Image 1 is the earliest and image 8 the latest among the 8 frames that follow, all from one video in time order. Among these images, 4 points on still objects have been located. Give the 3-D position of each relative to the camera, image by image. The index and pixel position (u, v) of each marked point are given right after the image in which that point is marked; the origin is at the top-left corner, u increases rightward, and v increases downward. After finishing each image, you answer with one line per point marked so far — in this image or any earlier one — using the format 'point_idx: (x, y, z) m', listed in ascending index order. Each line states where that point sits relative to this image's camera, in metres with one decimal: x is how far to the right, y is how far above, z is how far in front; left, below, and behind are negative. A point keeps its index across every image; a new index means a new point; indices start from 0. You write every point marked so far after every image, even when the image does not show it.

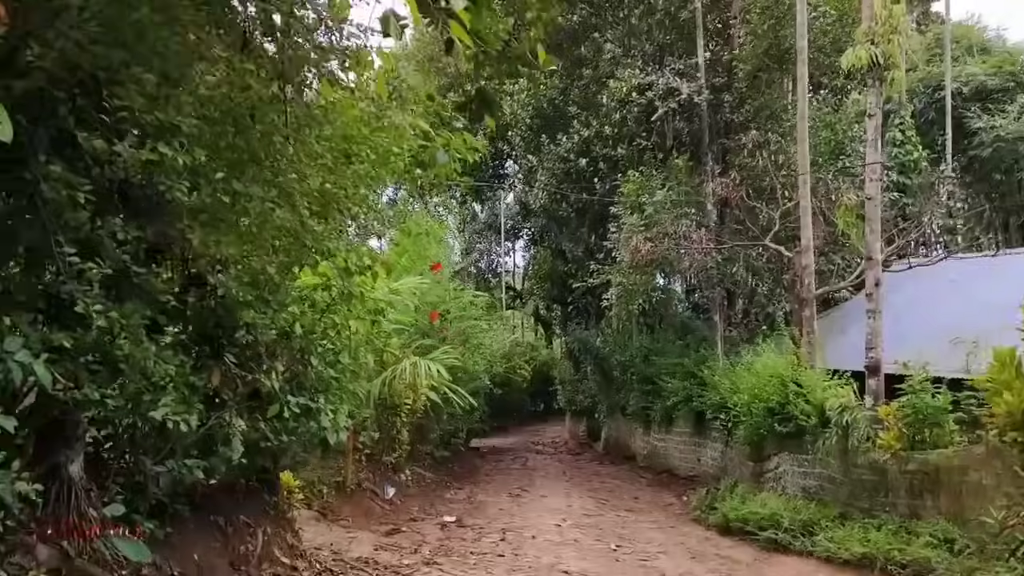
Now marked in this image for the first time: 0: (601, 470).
0: (+1.2, -2.5, +11.6) m
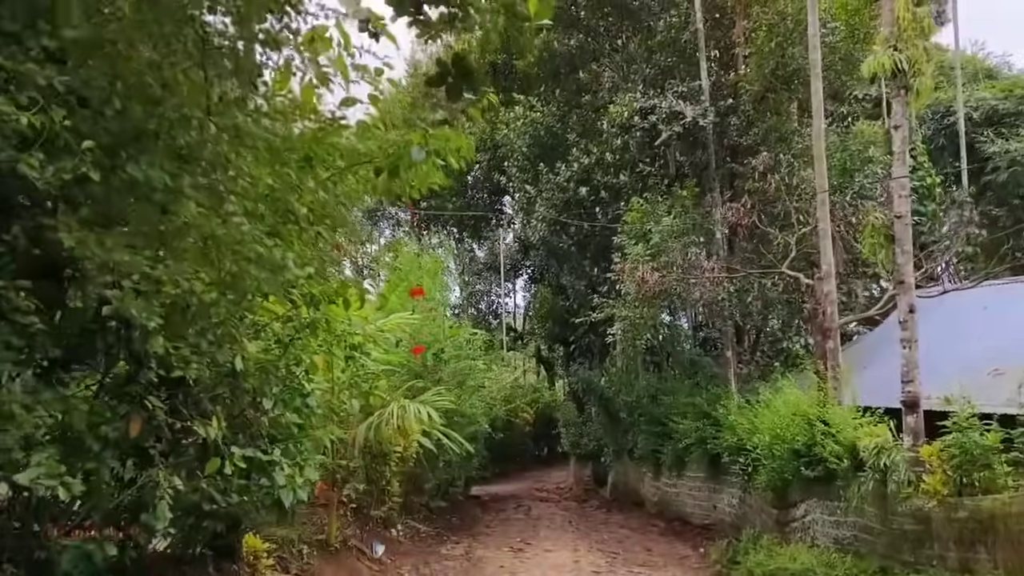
0: (+1.3, -3.0, +10.9) m
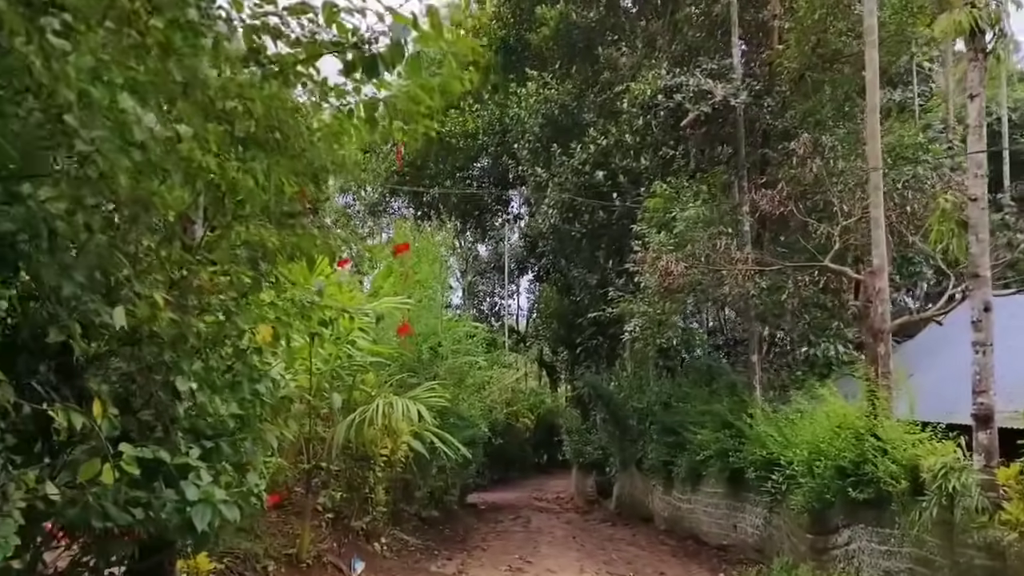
0: (+1.2, -3.0, +10.1) m
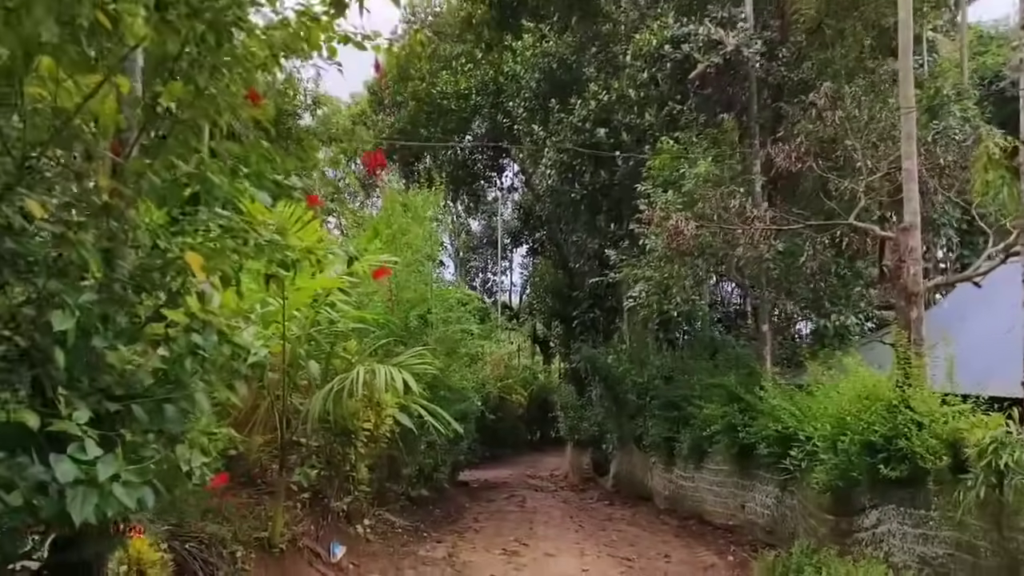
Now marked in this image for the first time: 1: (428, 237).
0: (+1.2, -2.6, +9.6) m
1: (-0.8, +0.5, +7.6) m
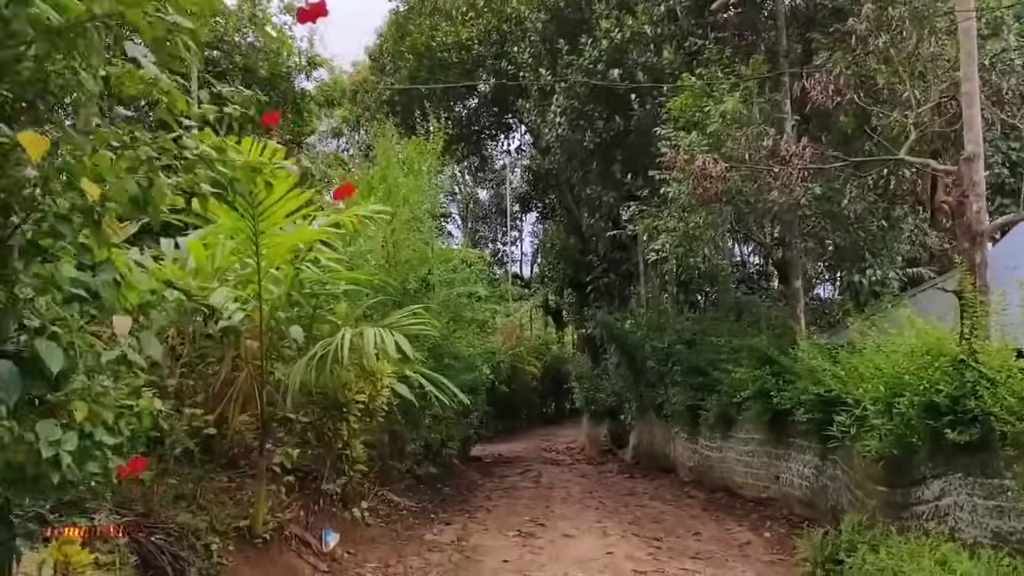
0: (+1.3, -2.2, +9.0) m
1: (-0.7, +0.8, +7.0) m
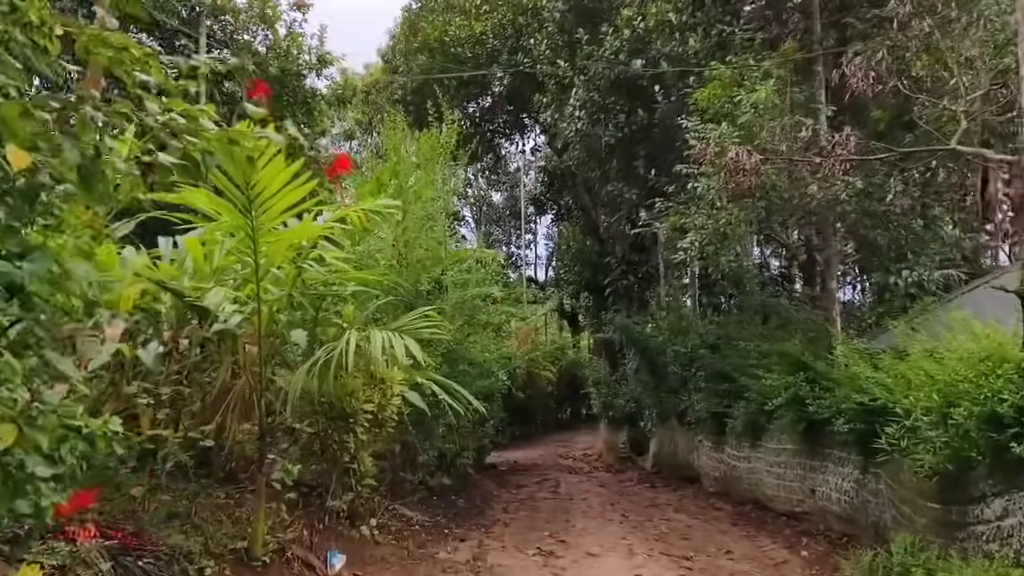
0: (+1.5, -2.2, +8.6) m
1: (-0.6, +0.8, +6.7) m
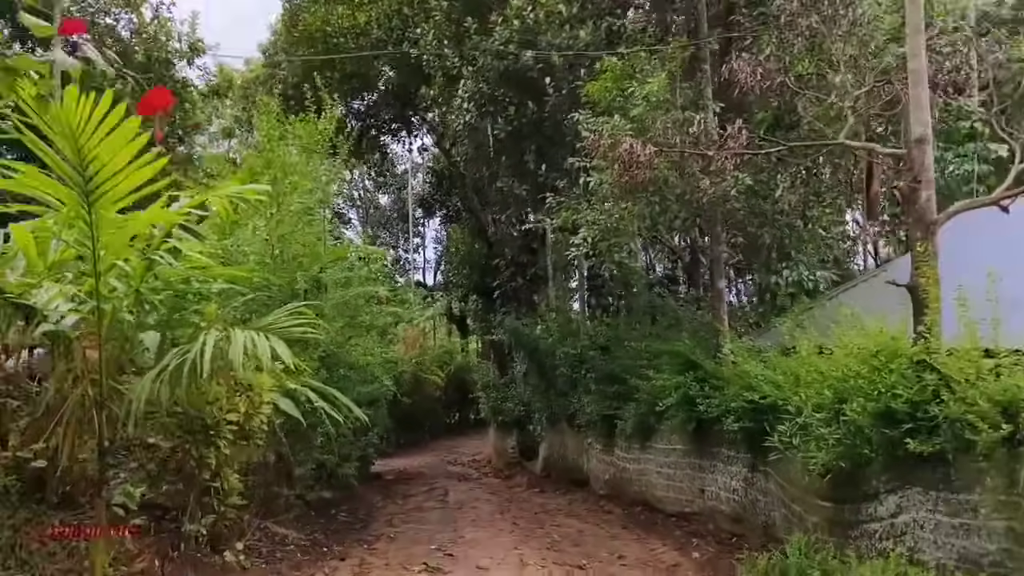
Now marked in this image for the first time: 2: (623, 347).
0: (+0.4, -2.2, +8.4) m
1: (-1.4, +0.8, +6.2) m
2: (+1.1, -0.6, +7.8) m
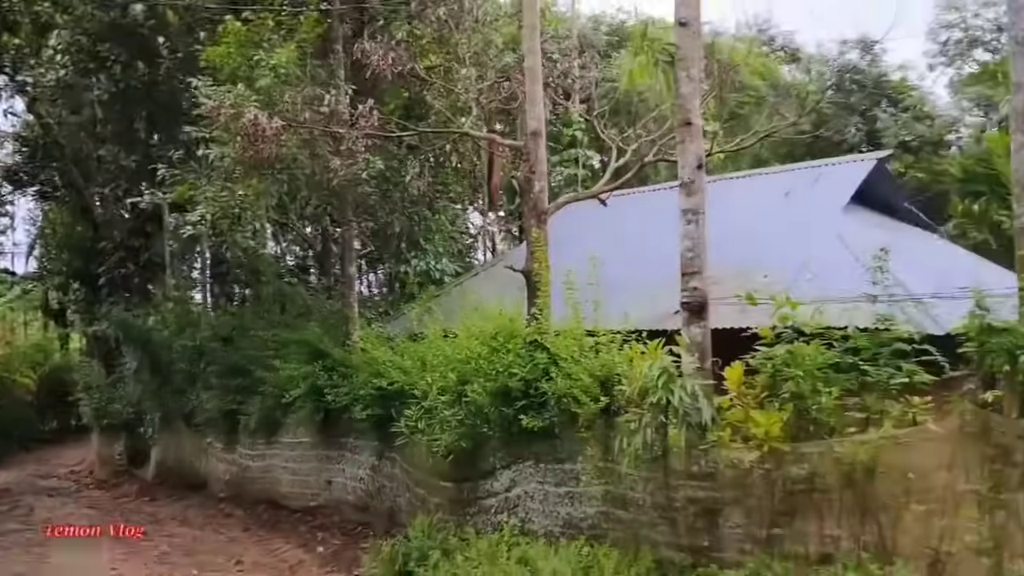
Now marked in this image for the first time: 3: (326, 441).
0: (-3.2, -2.1, +7.6) m
1: (-3.9, +0.9, +4.8) m
2: (-2.3, -0.4, +7.4) m
3: (-1.4, -1.2, +6.3) m
